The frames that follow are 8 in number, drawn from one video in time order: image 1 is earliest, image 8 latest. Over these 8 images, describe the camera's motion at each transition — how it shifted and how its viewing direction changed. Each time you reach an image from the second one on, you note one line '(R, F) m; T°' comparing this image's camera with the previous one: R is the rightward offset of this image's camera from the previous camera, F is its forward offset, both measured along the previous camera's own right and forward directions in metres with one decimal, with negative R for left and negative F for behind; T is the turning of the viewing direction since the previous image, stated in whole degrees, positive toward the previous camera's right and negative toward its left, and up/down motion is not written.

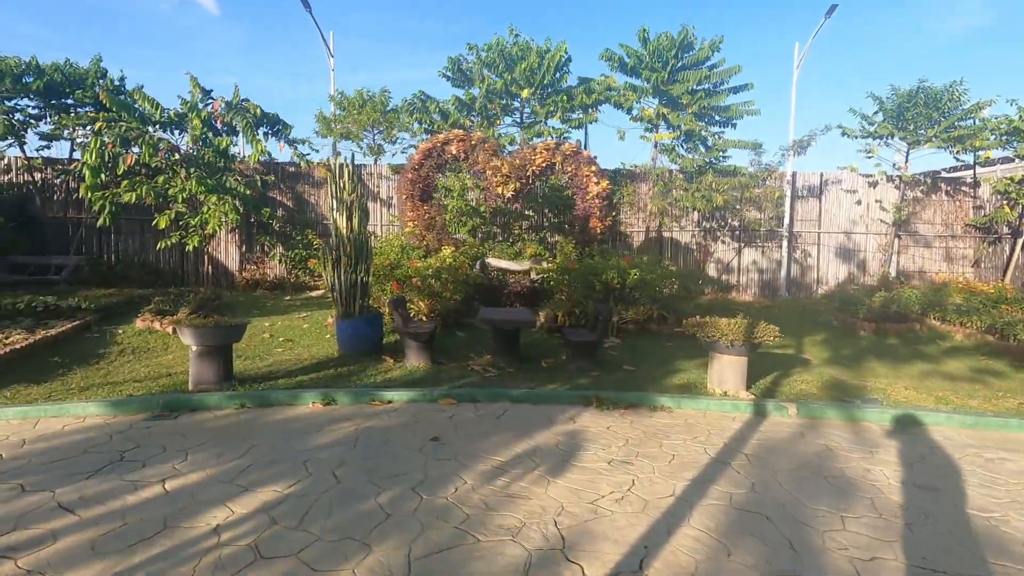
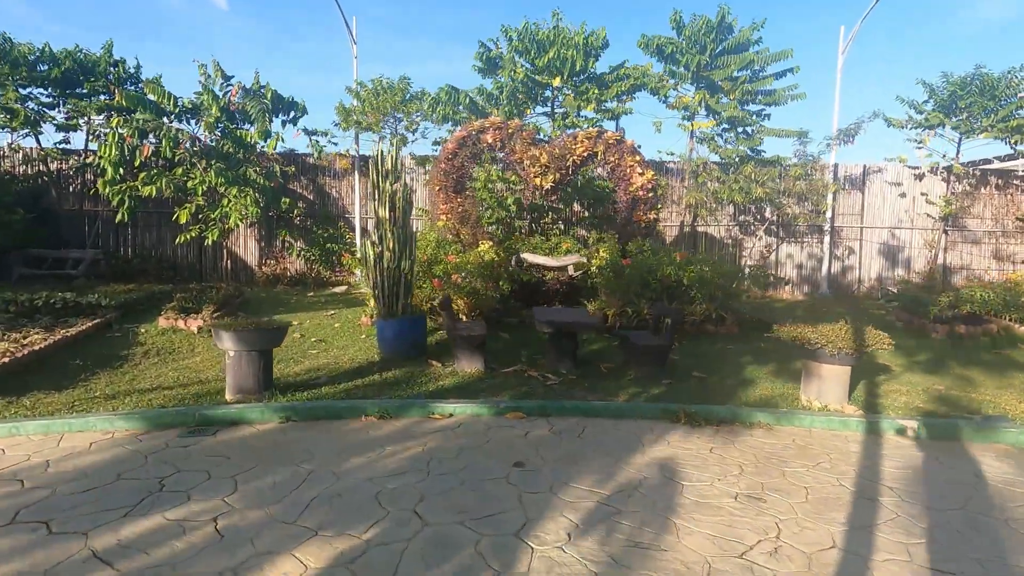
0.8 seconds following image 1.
(-0.6, +0.6) m; -1°
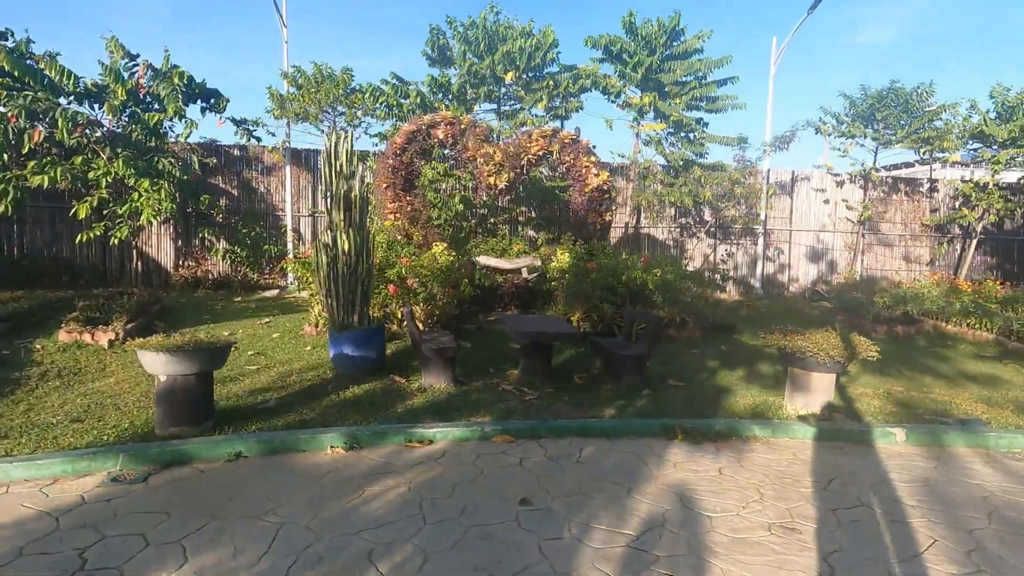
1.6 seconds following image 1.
(-0.4, +0.4) m; +7°
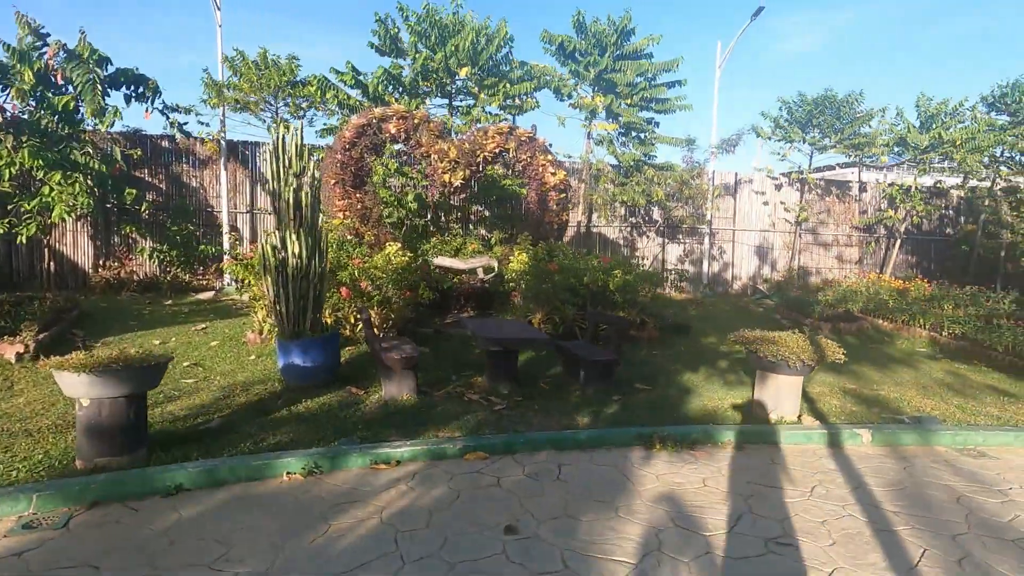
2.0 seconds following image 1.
(-0.2, +0.2) m; +6°
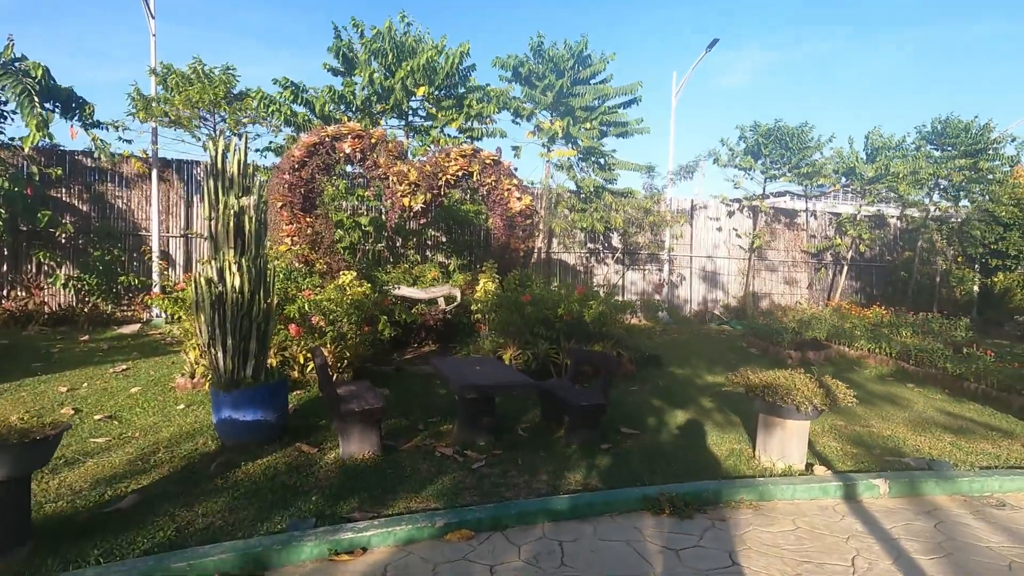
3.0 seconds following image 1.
(-0.2, +0.6) m; +5°
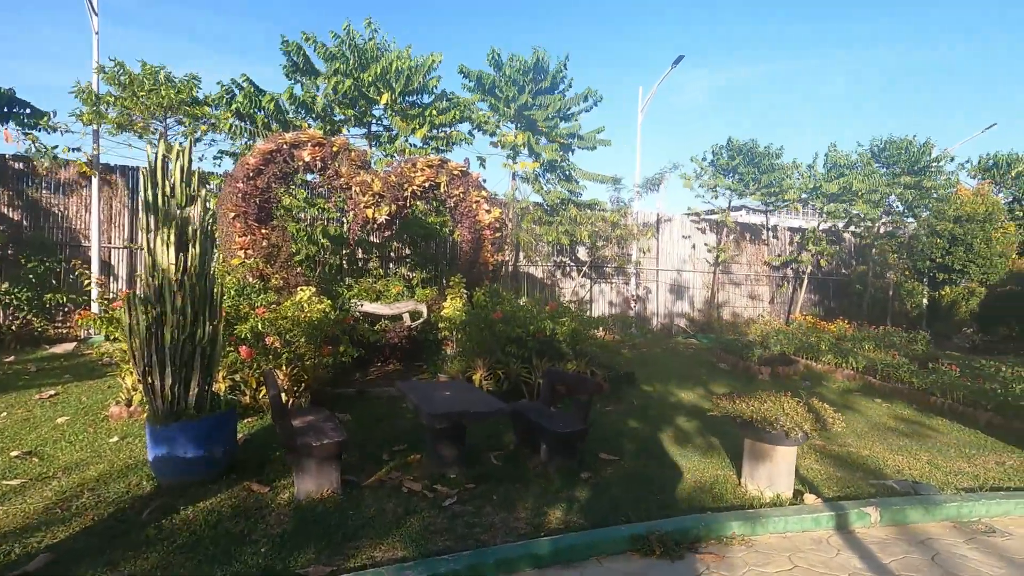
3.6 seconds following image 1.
(-0.1, +0.3) m; +4°
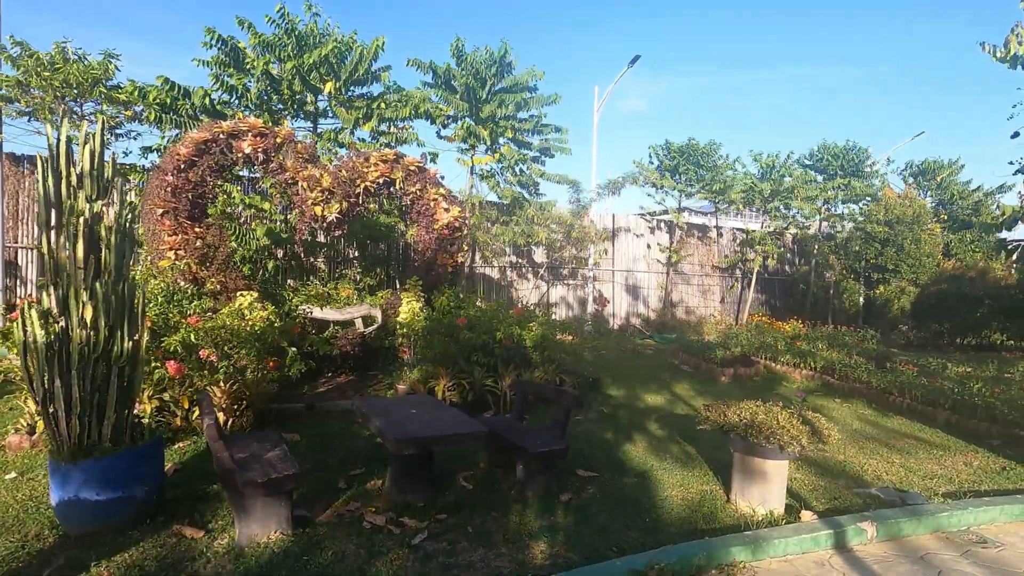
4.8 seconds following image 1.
(-0.2, +0.4) m; +5°
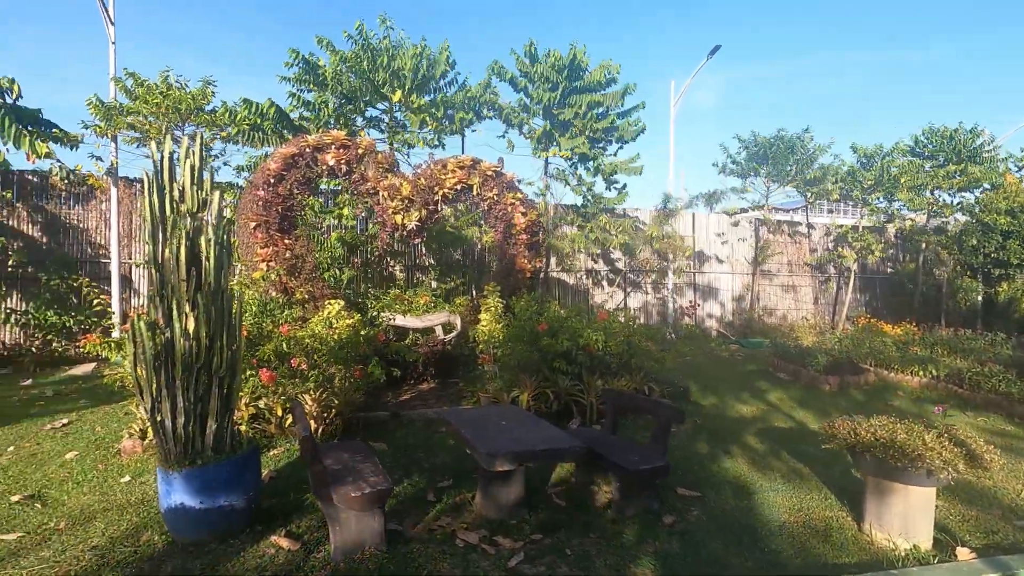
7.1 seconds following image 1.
(-0.2, +0.2) m; -7°
